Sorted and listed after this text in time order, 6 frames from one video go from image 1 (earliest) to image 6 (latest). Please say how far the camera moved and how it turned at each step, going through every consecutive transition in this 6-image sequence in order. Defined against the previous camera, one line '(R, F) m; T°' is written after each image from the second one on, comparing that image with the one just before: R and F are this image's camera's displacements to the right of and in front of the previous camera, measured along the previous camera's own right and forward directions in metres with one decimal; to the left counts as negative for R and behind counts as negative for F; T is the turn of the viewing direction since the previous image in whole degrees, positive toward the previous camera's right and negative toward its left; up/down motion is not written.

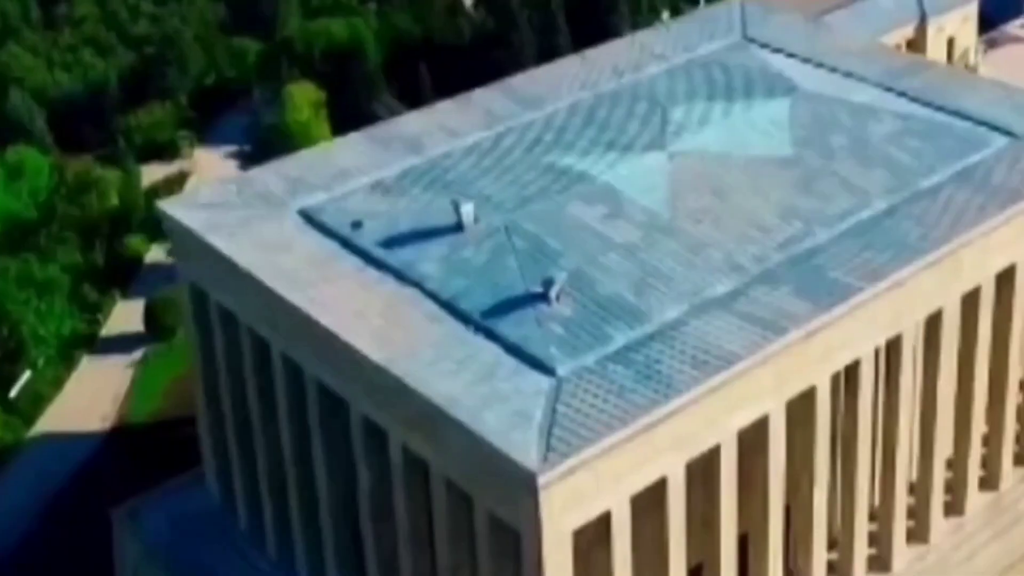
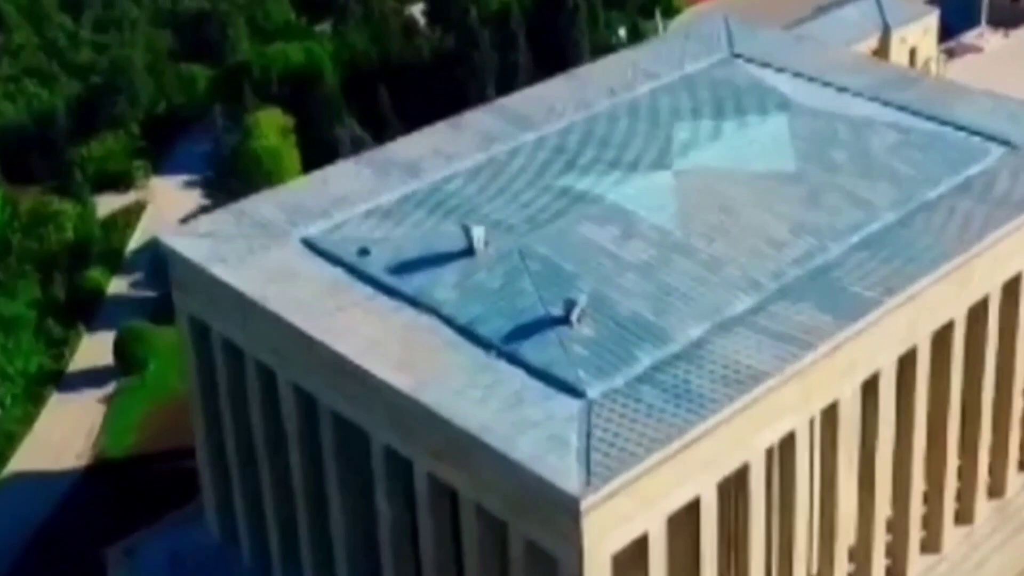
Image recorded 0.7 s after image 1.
(-2.1, +0.3) m; +3°
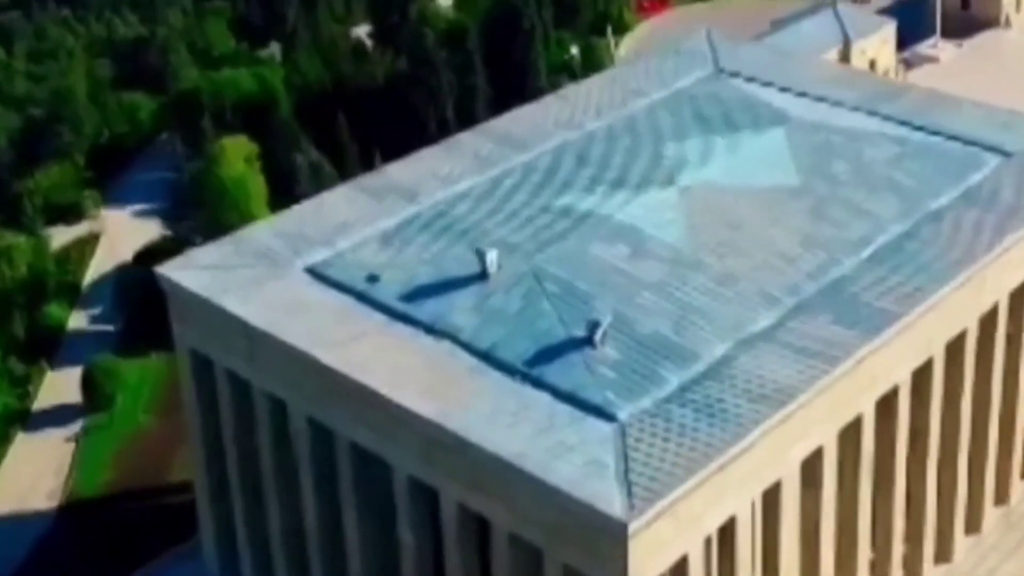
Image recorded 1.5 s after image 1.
(-2.3, +0.4) m; +4°
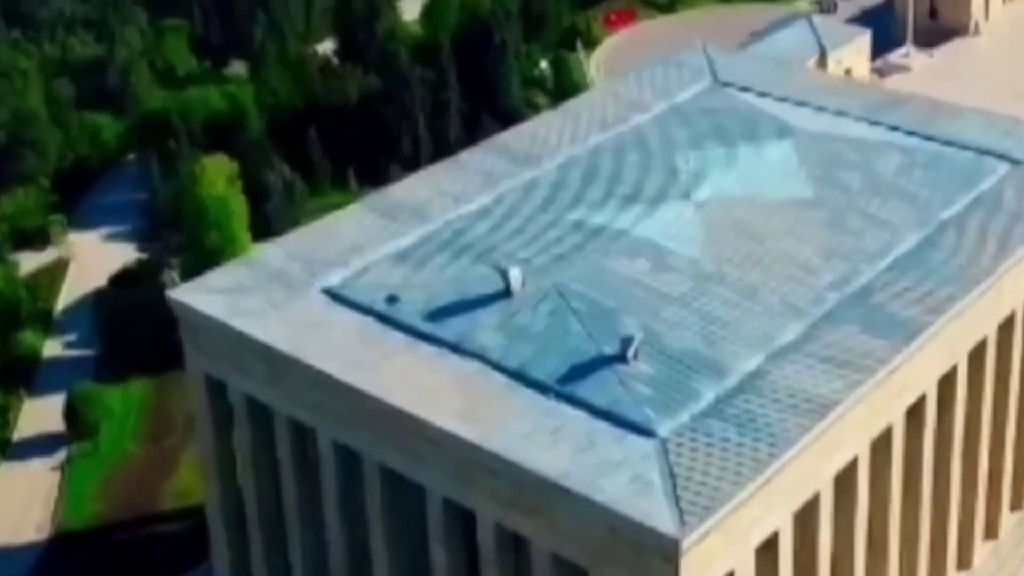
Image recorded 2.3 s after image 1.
(-2.1, +0.3) m; +3°
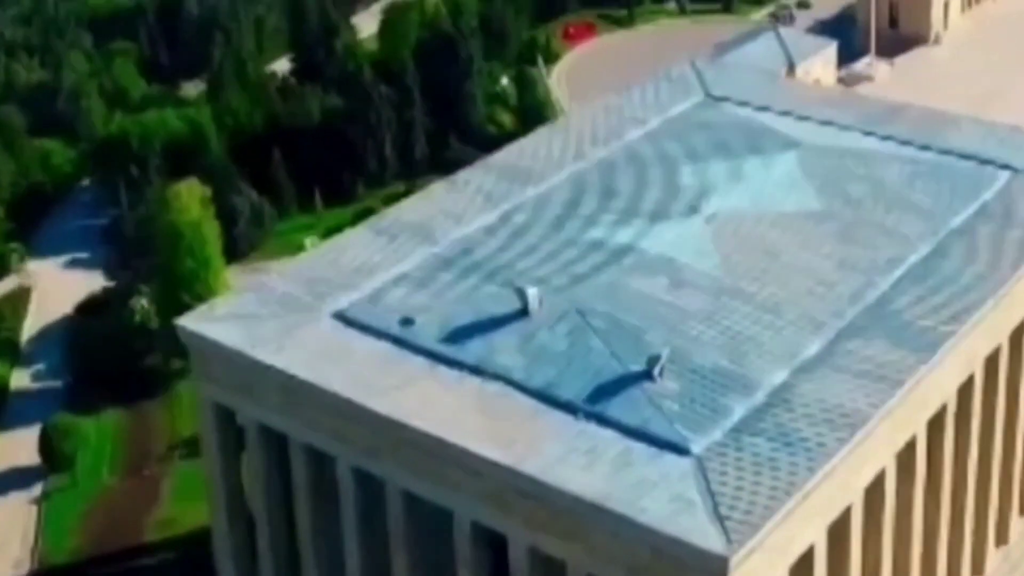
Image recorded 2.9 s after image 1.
(-2.1, +0.4) m; +3°
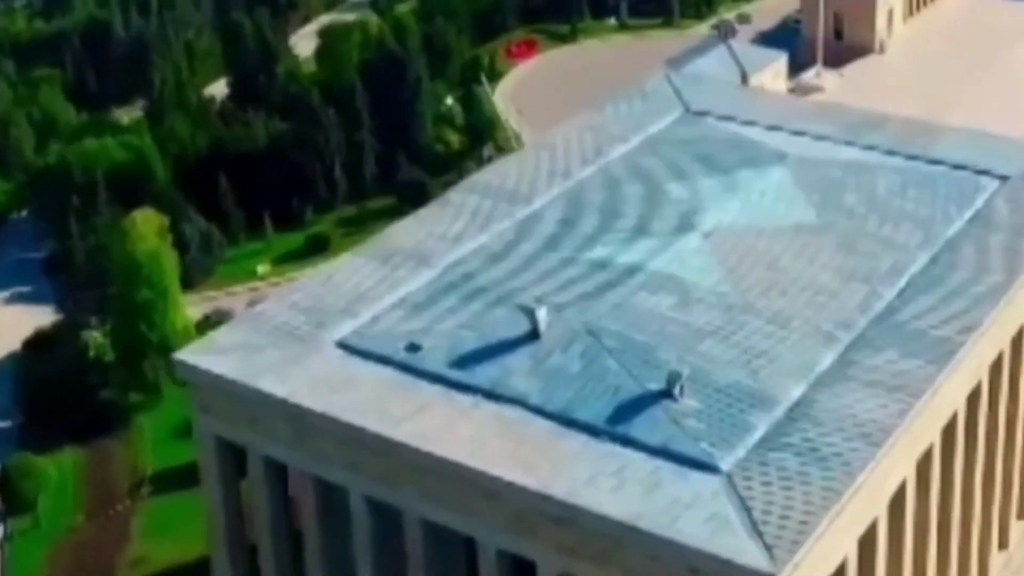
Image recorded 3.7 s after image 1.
(-2.3, +0.6) m; +4°
